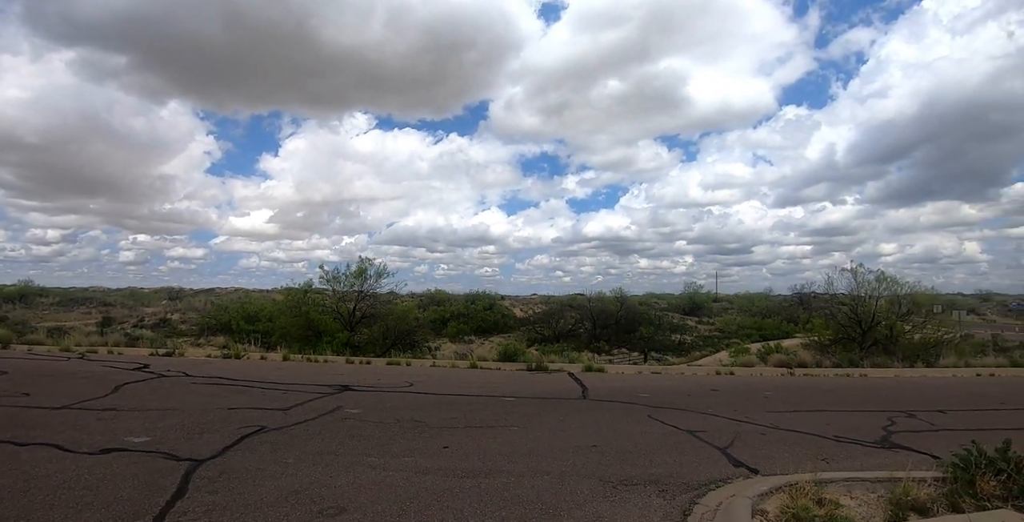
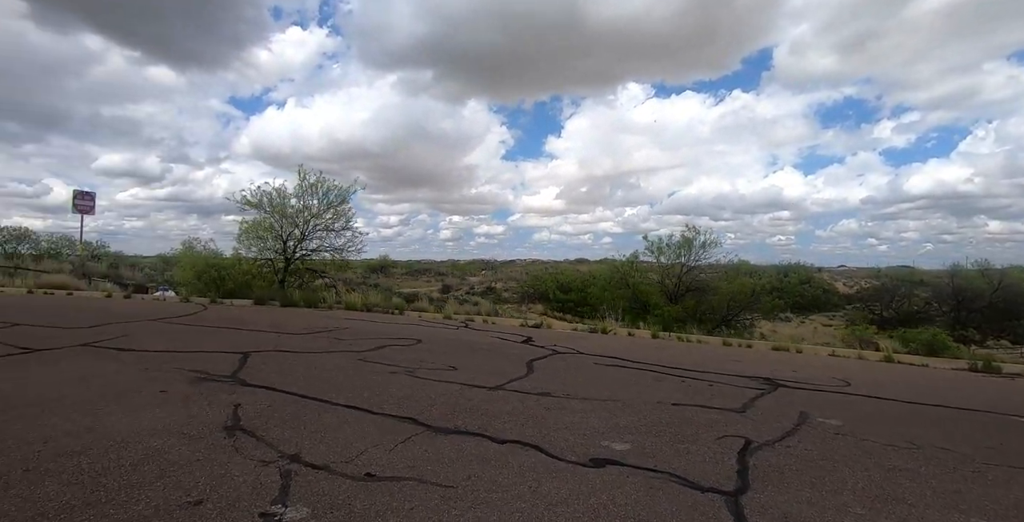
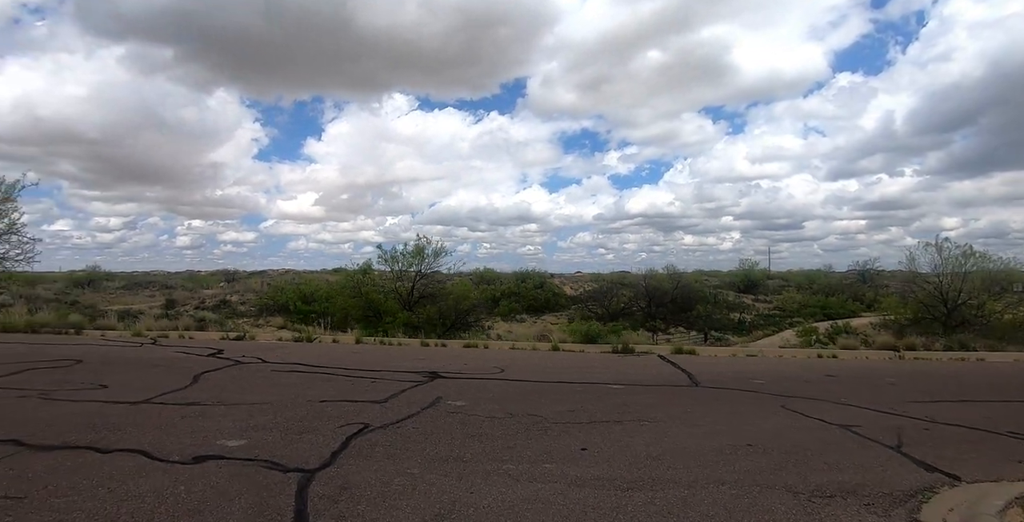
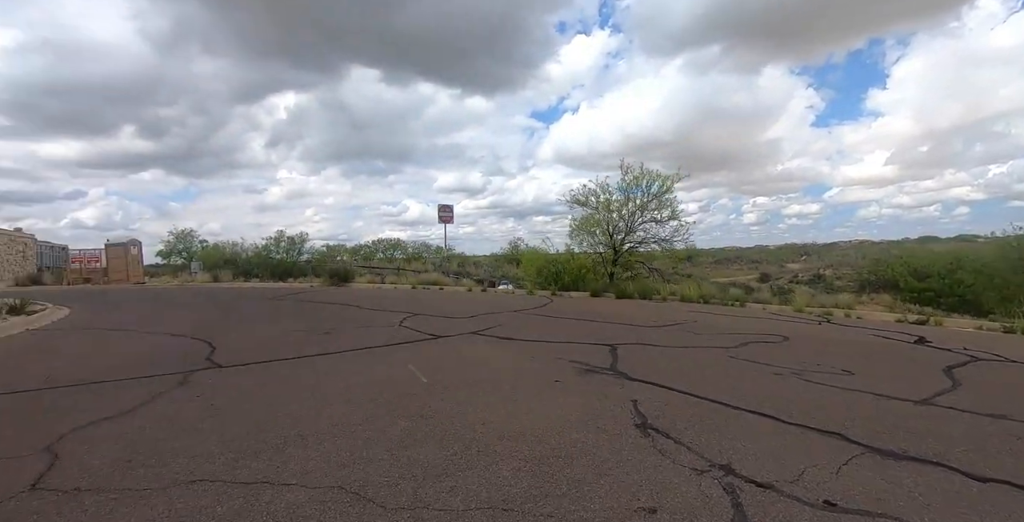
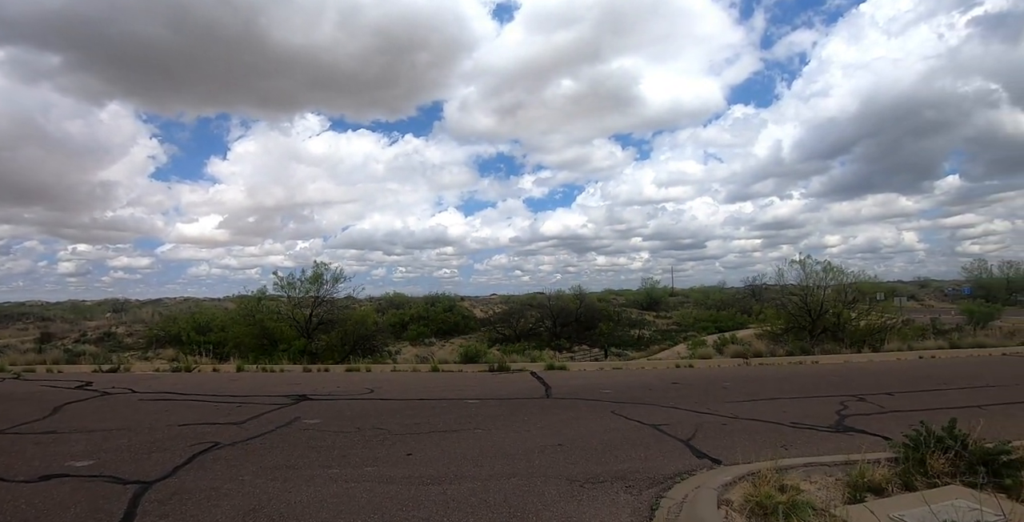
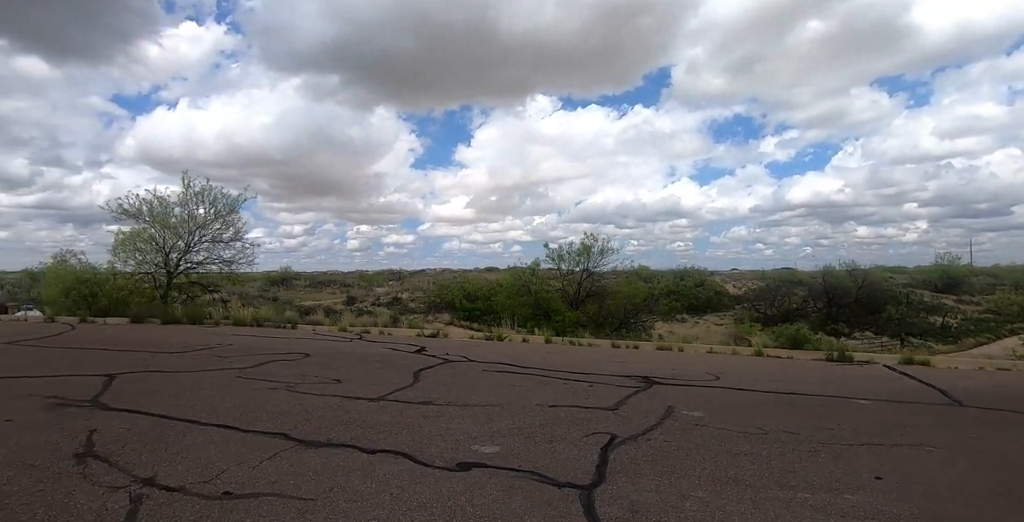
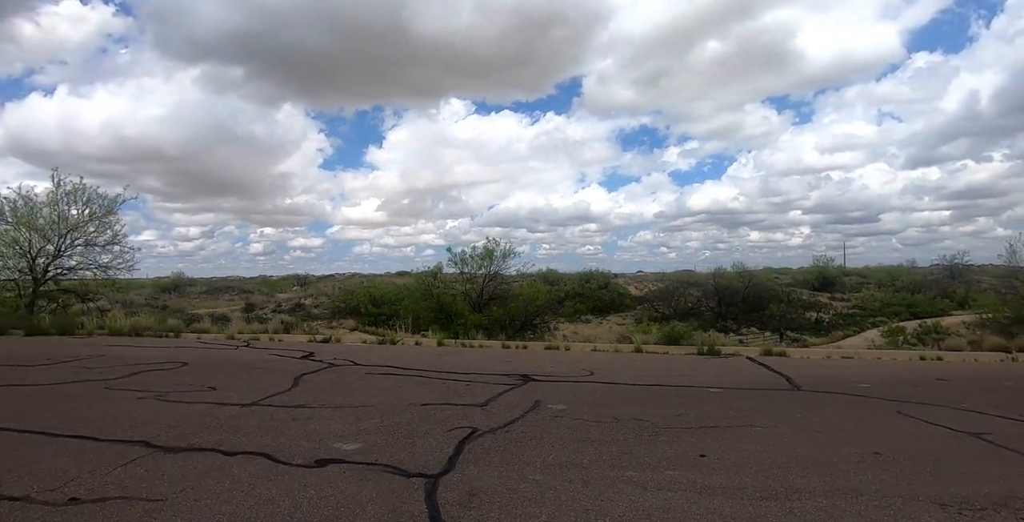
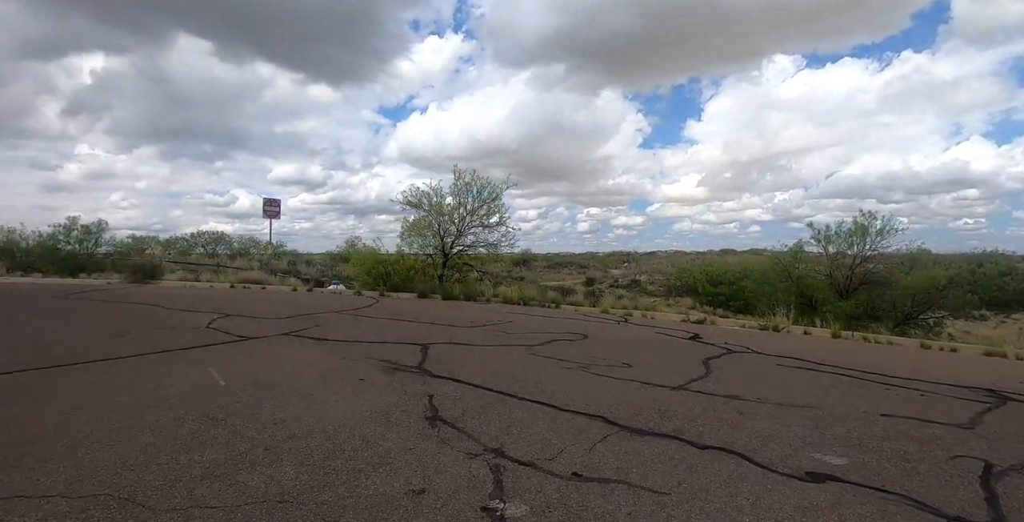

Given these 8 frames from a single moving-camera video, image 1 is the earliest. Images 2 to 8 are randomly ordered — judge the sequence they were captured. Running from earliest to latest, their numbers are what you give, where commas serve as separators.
5, 3, 7, 6, 2, 8, 4
